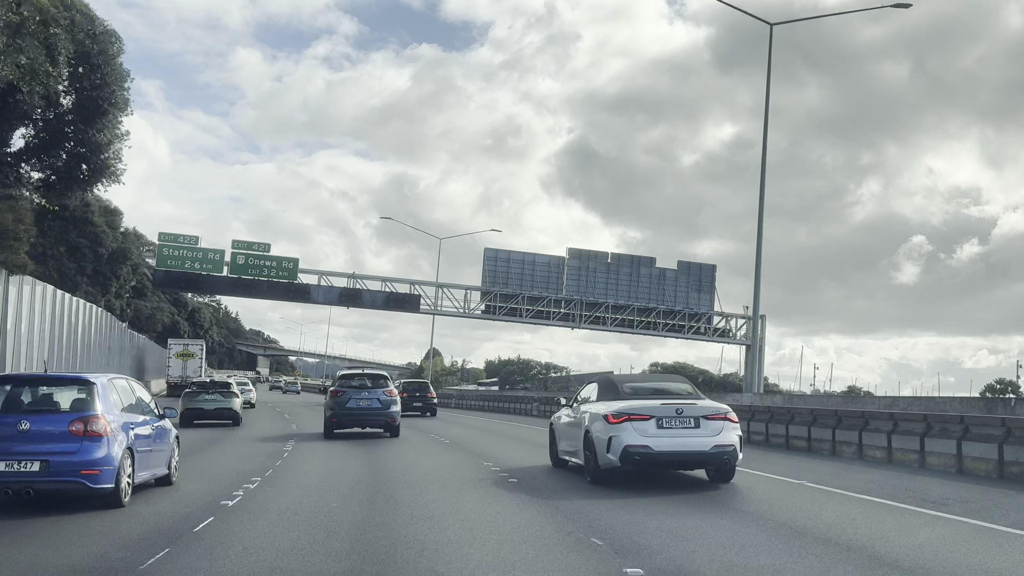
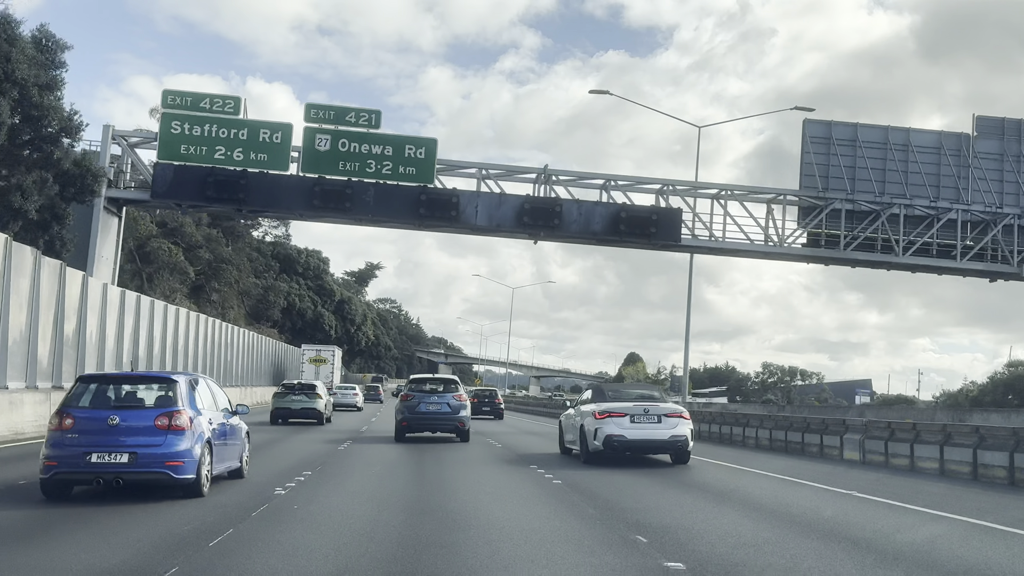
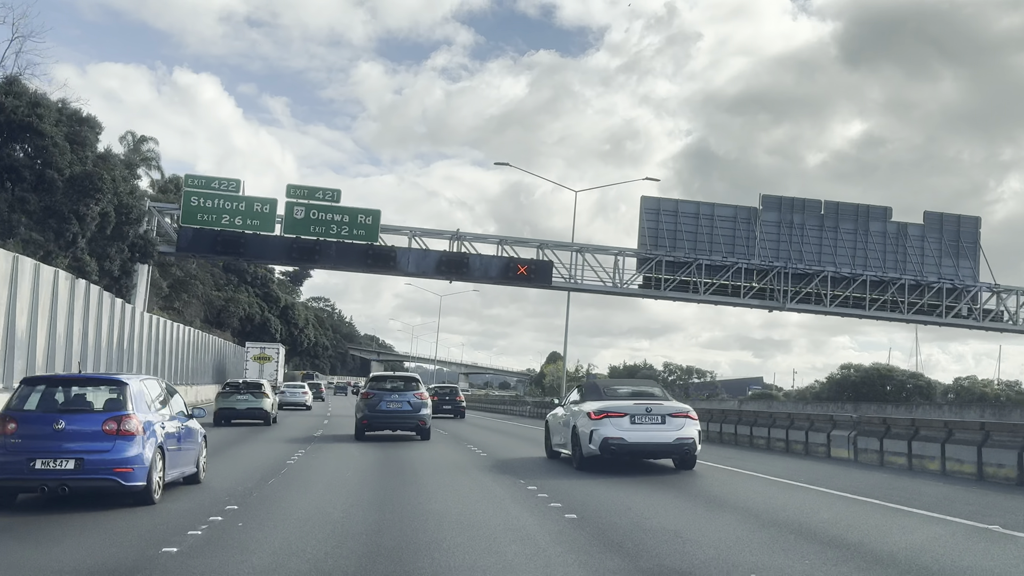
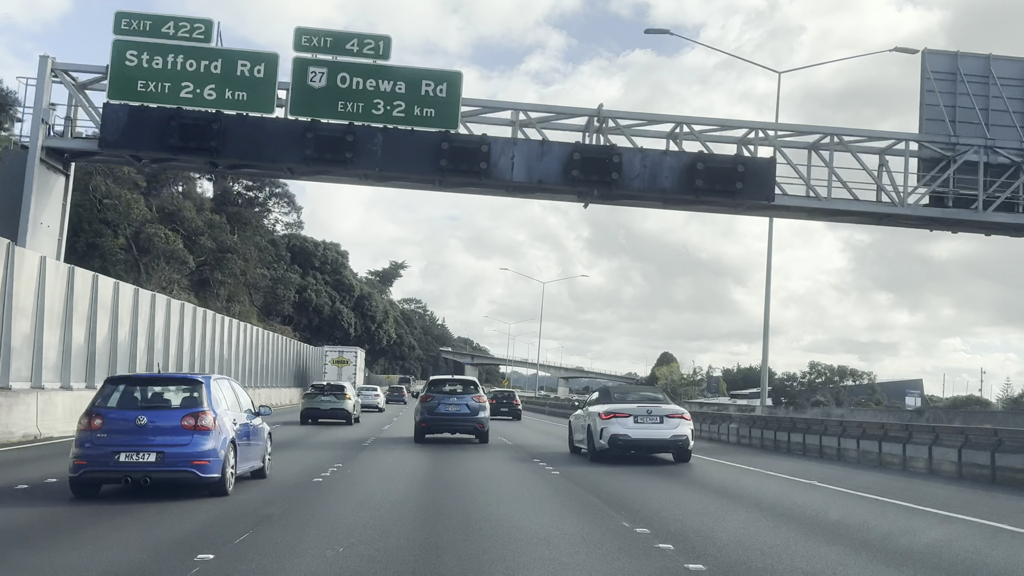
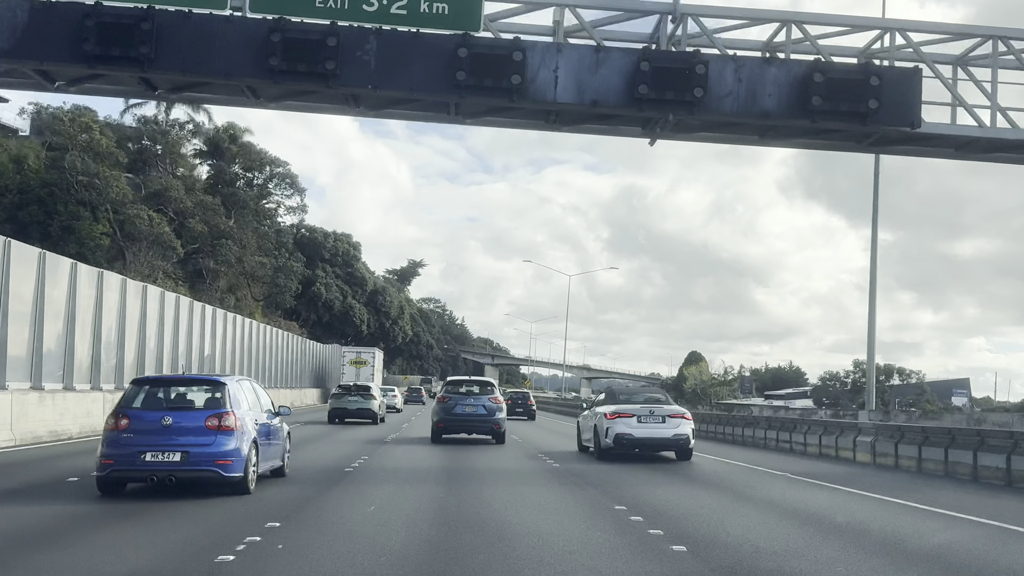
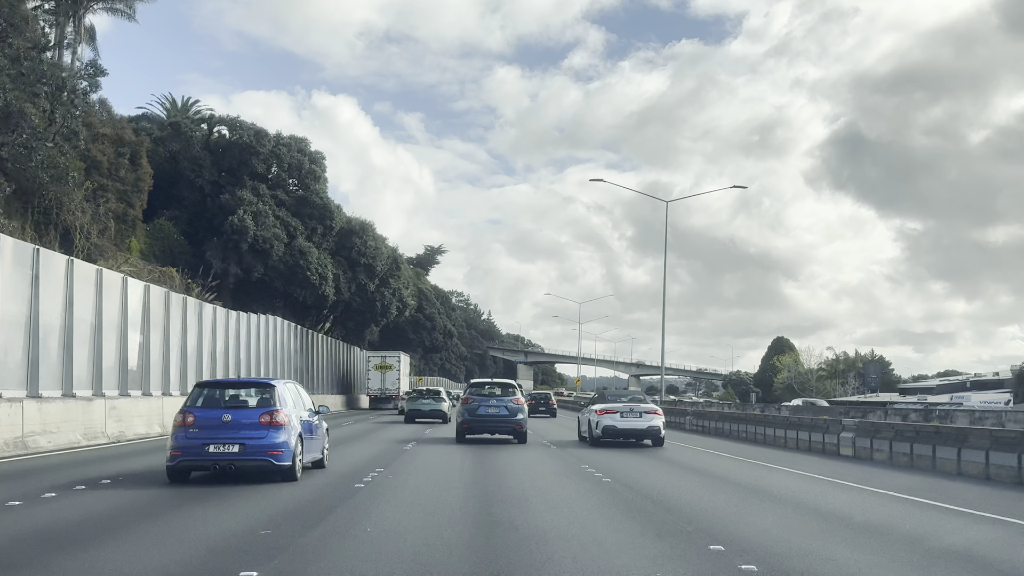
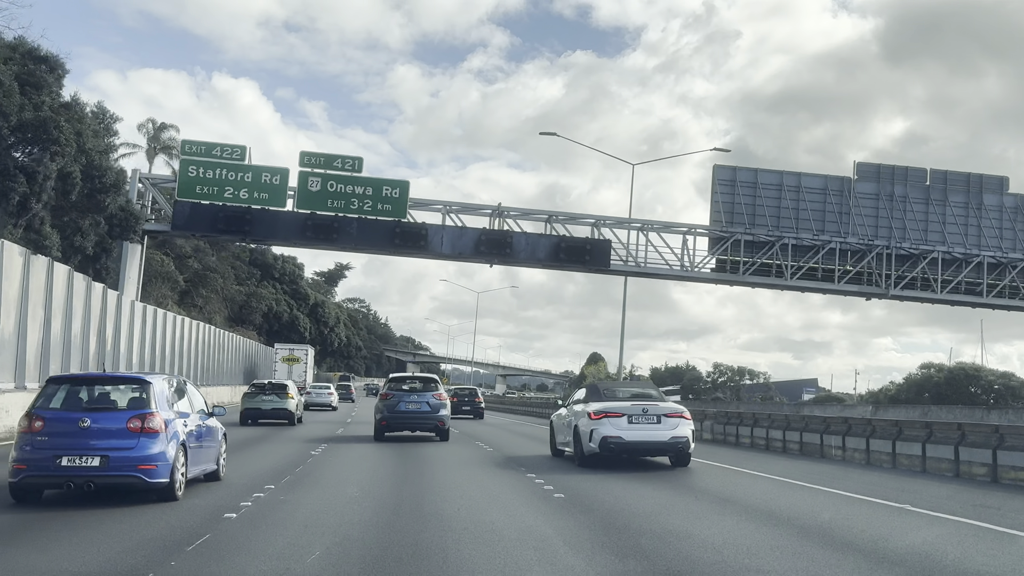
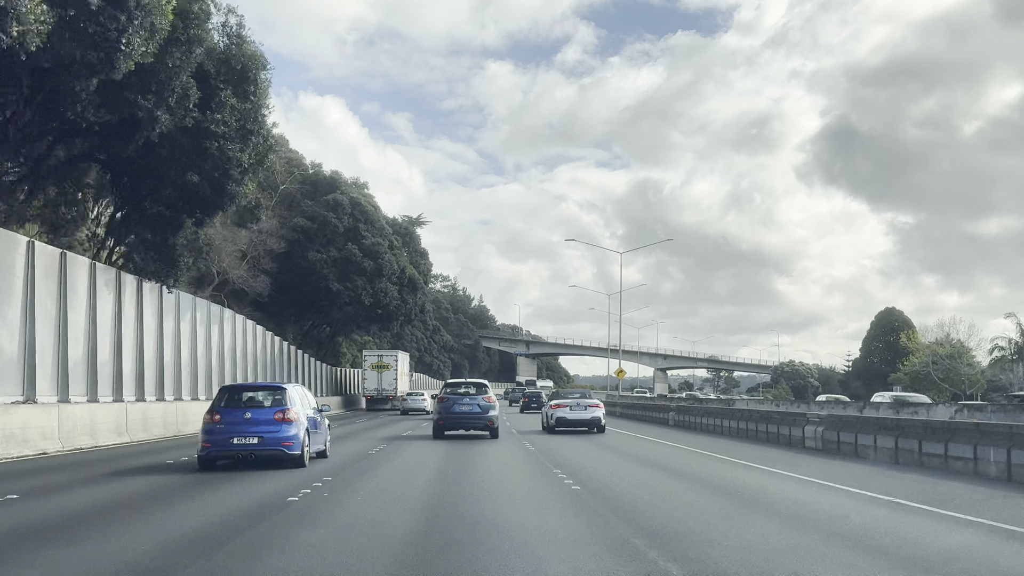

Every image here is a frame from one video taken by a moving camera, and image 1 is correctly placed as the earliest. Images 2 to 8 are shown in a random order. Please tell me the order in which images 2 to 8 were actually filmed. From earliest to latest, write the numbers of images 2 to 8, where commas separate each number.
3, 7, 2, 4, 5, 6, 8
